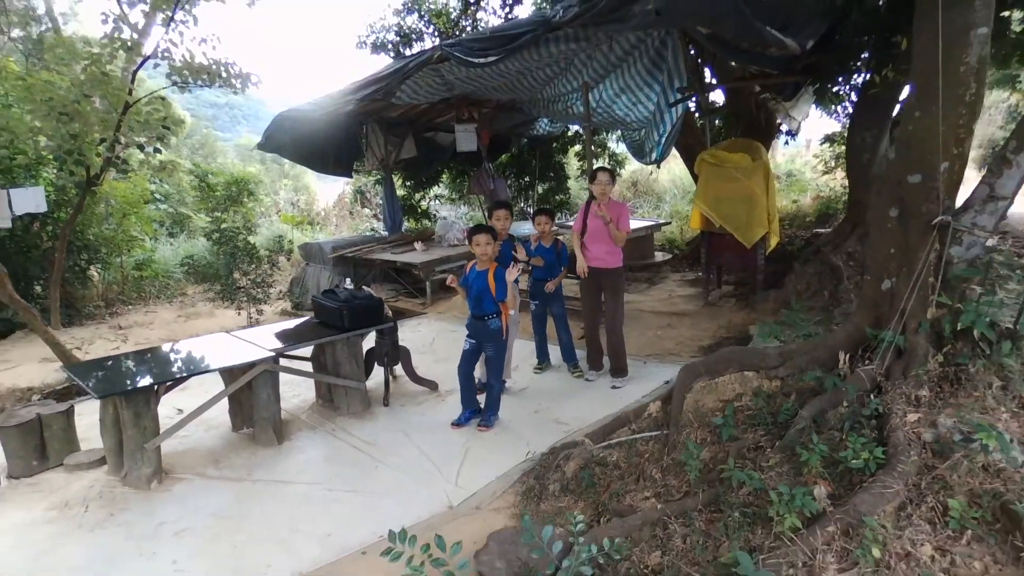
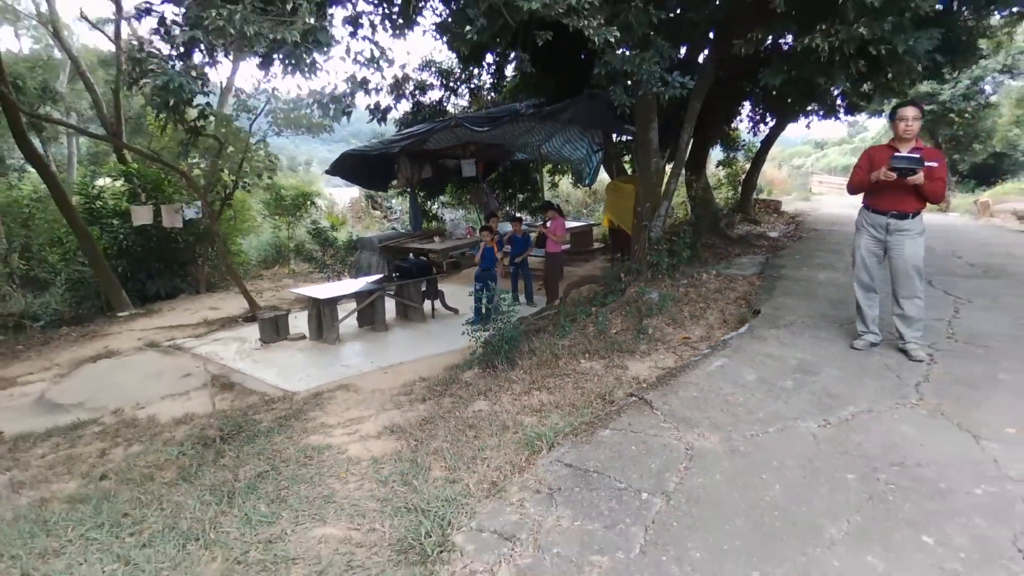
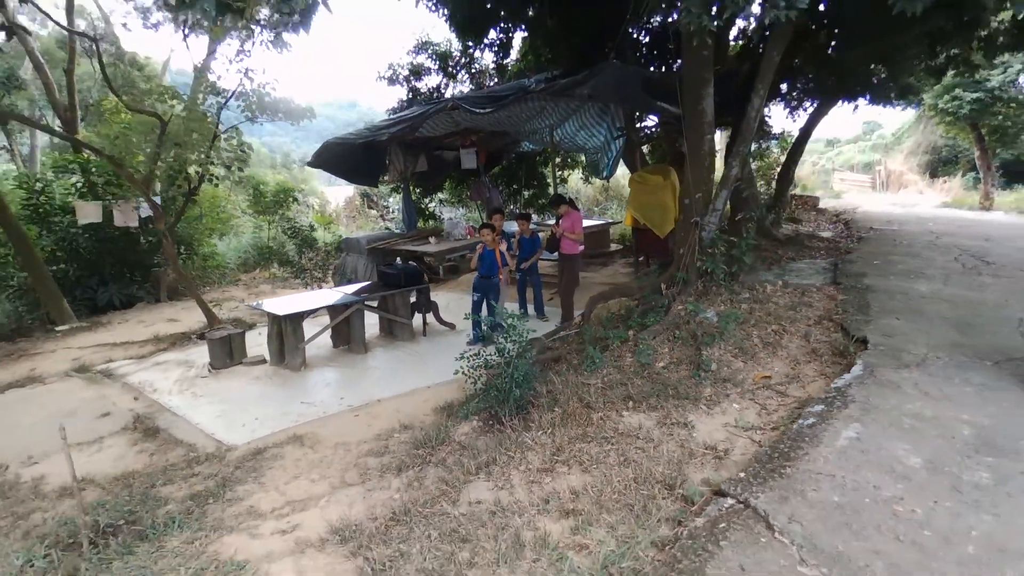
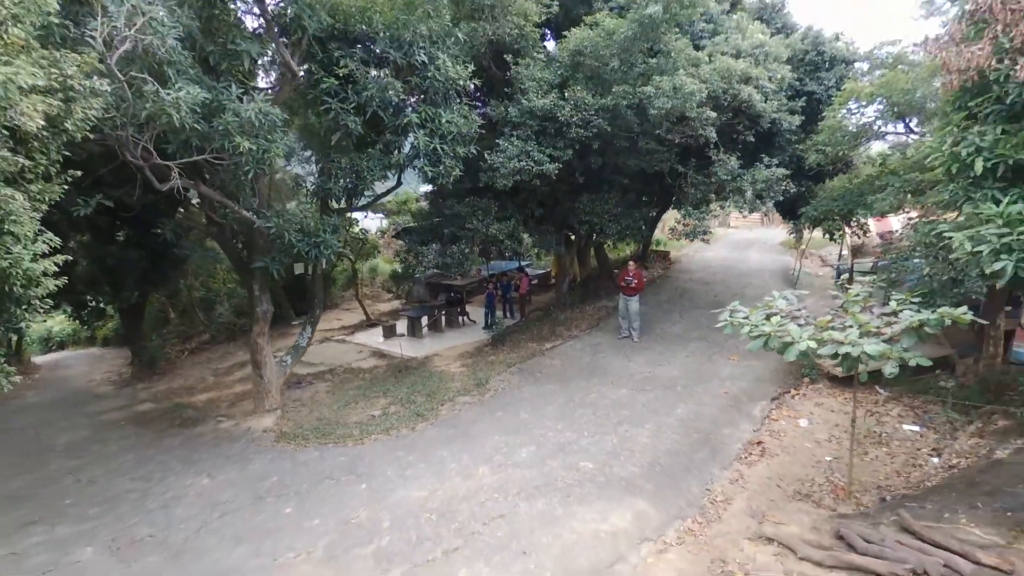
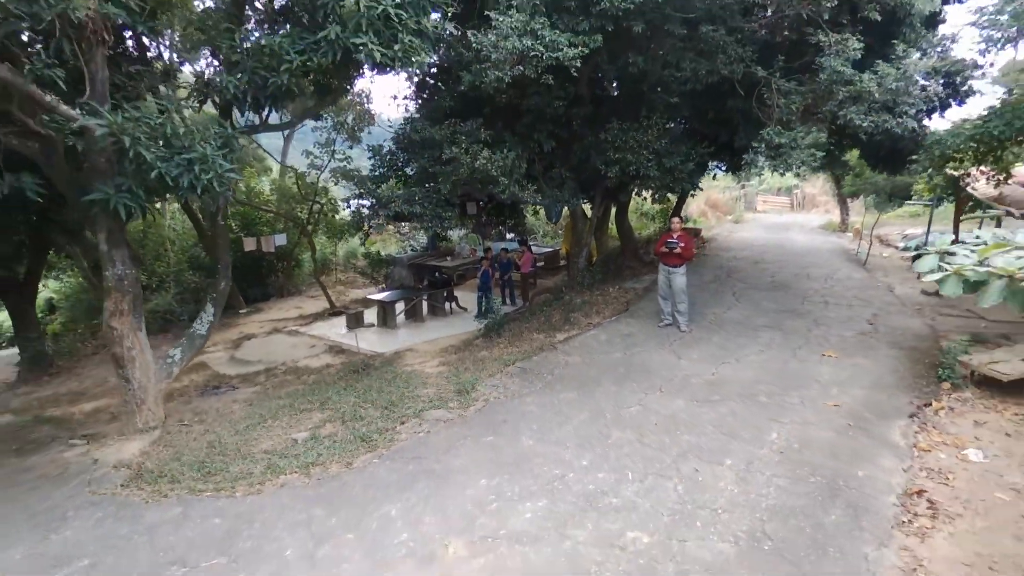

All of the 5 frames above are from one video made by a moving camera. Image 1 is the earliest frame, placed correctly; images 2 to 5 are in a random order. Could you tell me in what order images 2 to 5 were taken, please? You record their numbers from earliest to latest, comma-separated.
3, 2, 5, 4
